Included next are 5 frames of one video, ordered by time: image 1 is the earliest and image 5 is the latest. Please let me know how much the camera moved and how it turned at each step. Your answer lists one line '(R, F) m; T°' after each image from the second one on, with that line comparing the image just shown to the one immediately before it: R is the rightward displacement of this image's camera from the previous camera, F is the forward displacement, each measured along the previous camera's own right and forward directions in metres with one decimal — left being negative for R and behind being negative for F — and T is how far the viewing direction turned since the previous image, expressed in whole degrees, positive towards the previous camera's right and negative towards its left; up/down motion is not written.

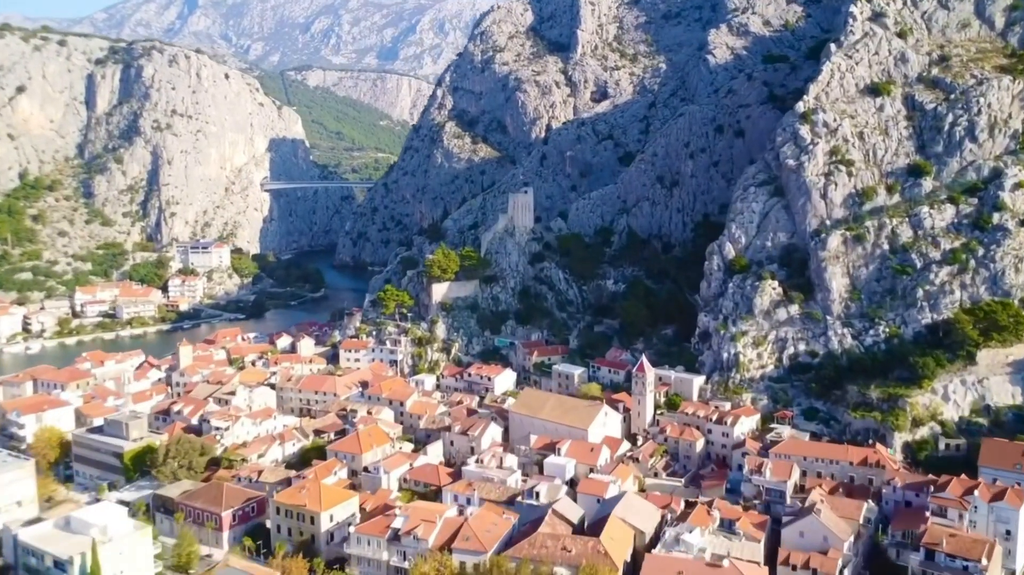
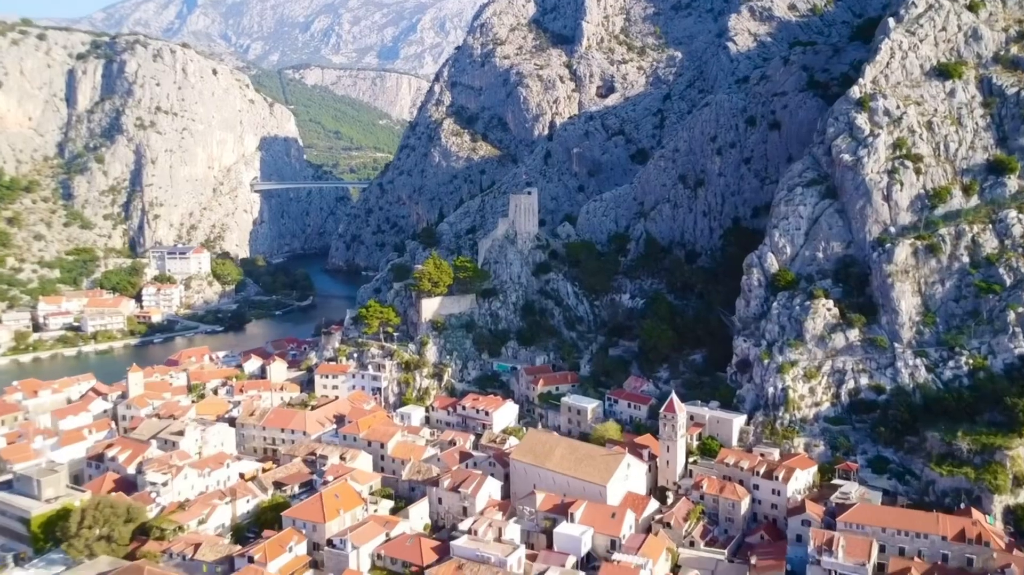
(0.0, +10.2) m; 0°
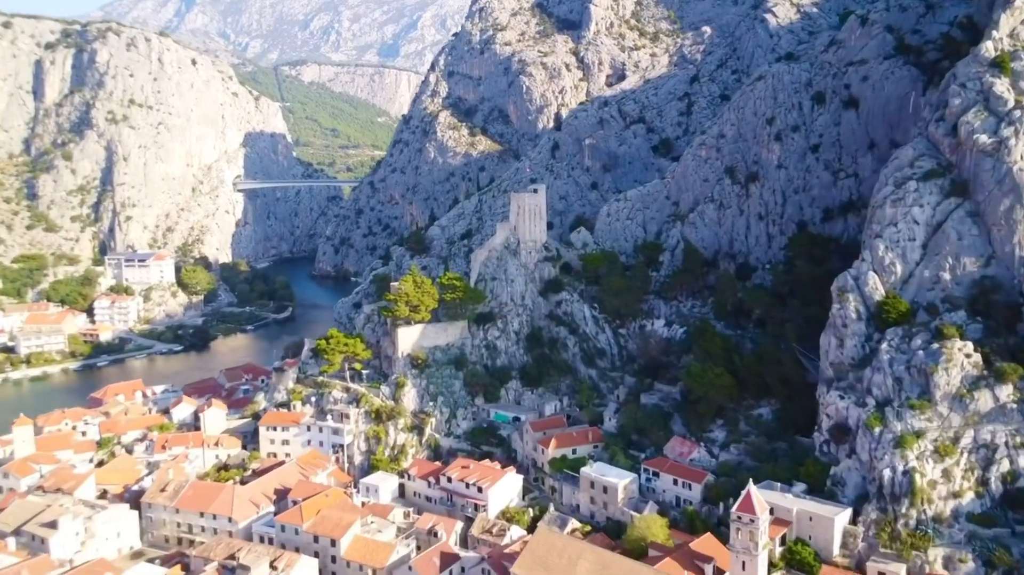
(+0.1, +15.2) m; 0°
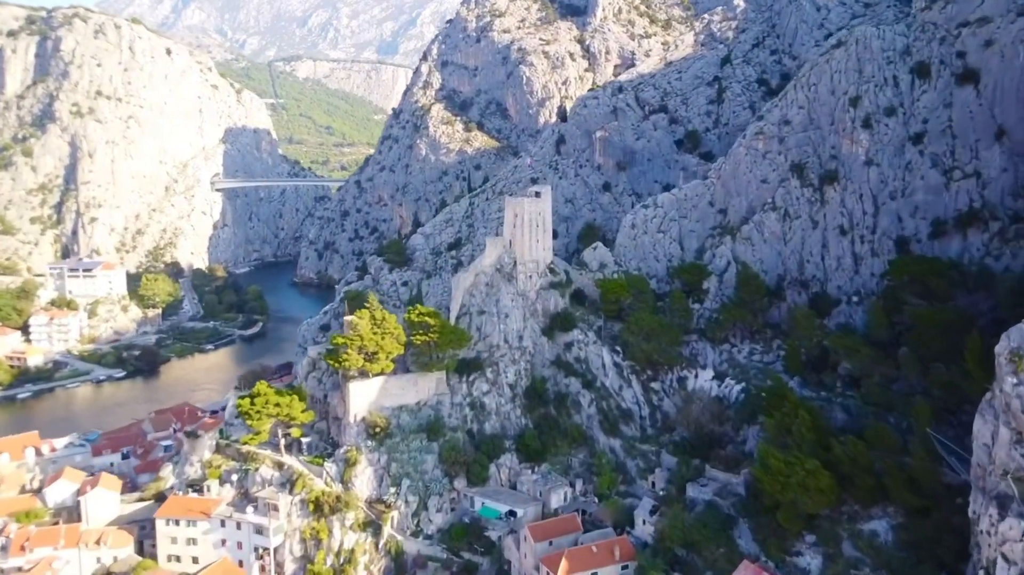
(+0.3, +14.2) m; 0°
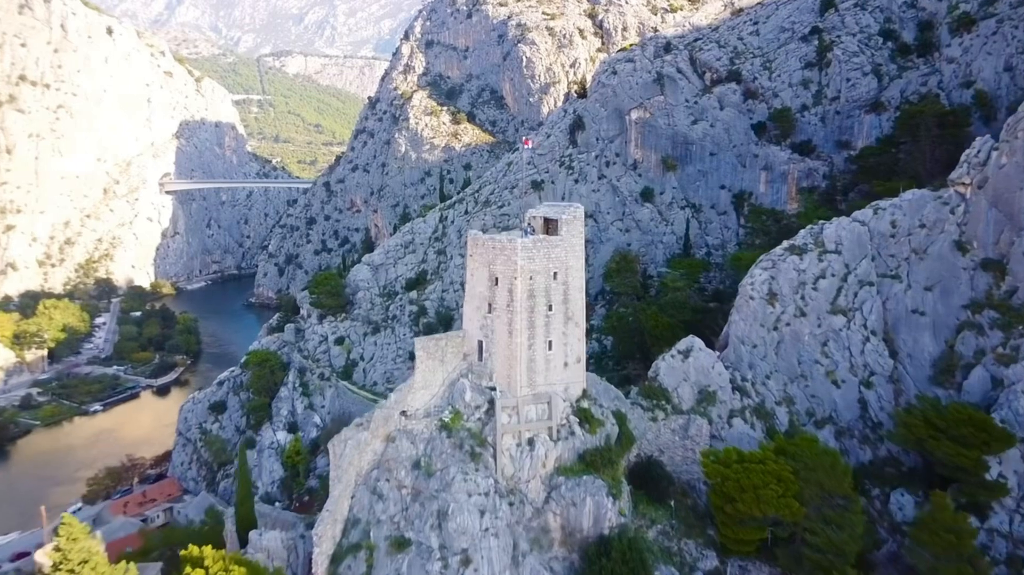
(+0.6, +26.2) m; 0°
